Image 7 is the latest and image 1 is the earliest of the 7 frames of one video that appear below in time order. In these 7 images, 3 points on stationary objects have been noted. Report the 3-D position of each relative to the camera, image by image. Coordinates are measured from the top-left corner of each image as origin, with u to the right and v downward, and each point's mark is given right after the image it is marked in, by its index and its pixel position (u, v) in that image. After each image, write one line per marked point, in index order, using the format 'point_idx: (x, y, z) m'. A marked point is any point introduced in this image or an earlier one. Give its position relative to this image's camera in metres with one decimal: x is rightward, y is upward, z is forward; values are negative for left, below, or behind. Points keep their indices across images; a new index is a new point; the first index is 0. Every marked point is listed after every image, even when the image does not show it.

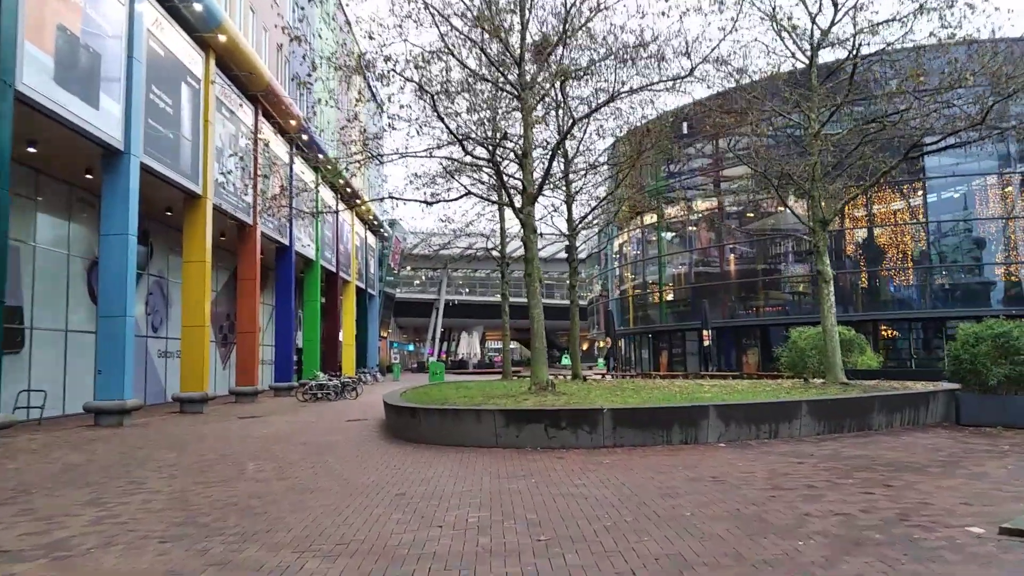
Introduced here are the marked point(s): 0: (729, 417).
0: (+2.6, -1.5, +9.2) m
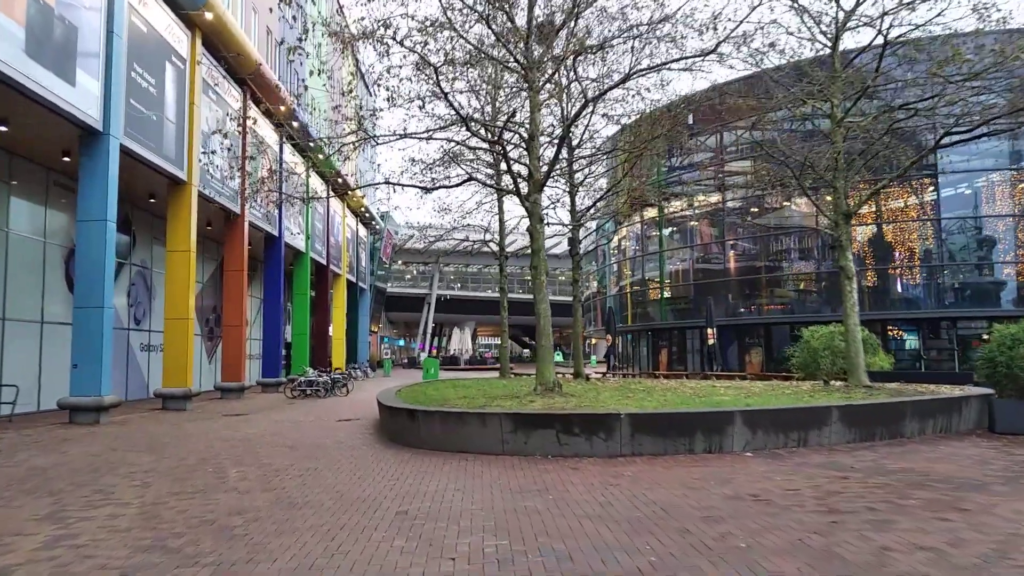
0: (+2.7, -1.5, +8.5) m
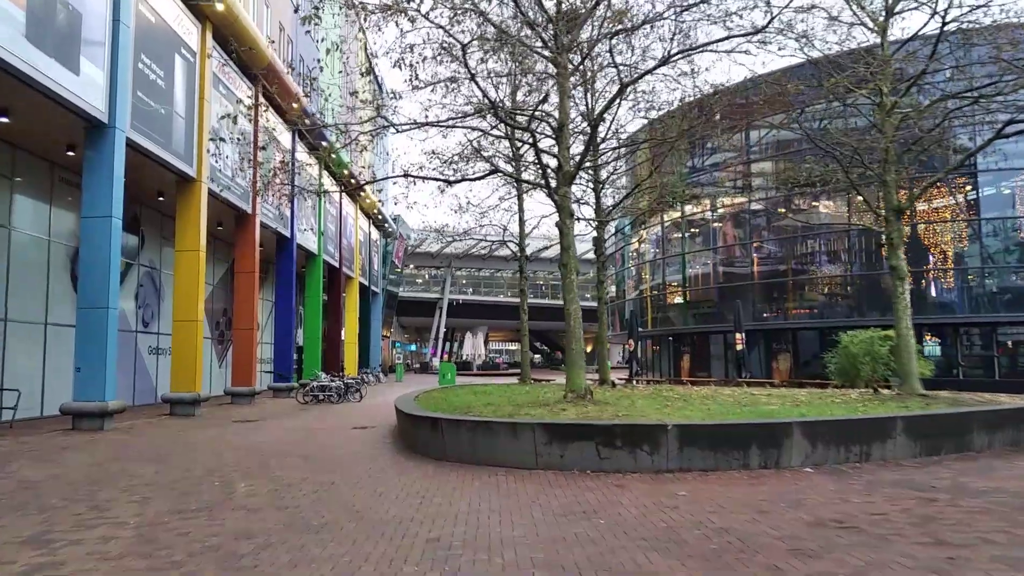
0: (+3.0, -1.5, +7.7) m
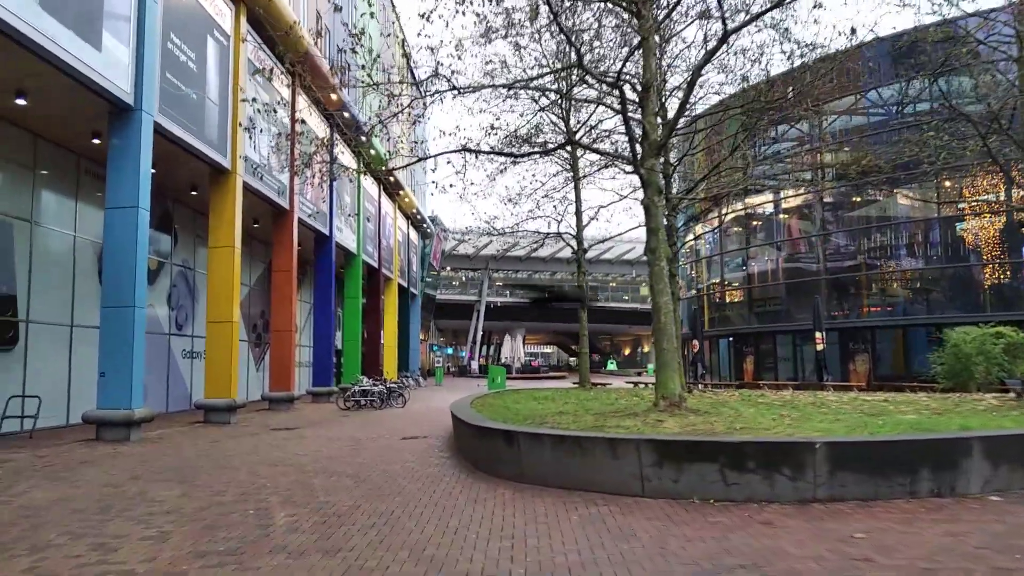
0: (+3.8, -1.3, +6.1) m
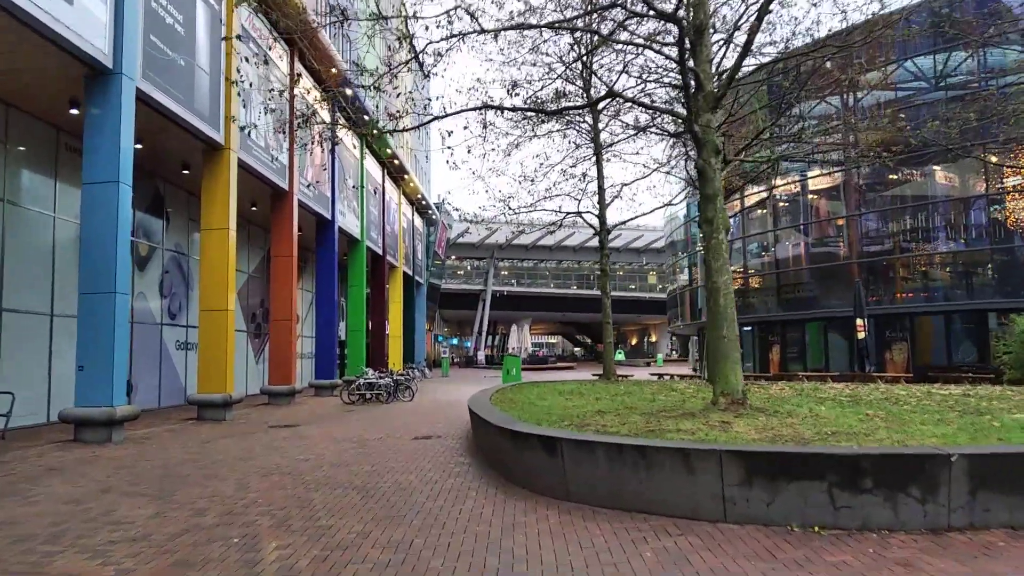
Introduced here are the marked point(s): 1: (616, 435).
0: (+4.1, -1.1, +4.8) m
1: (+0.8, -1.1, +6.1) m
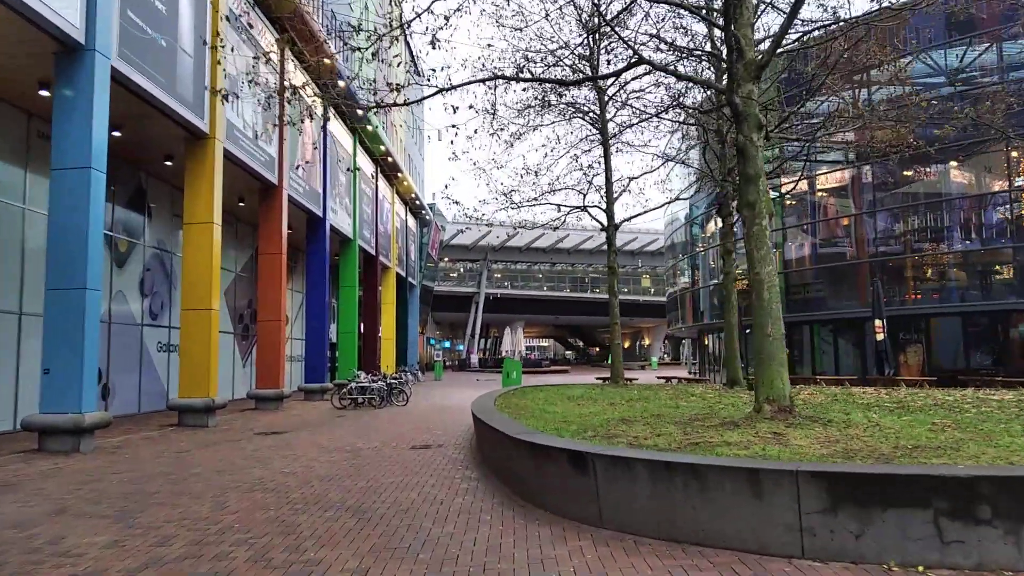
0: (+4.3, -1.0, +3.9) m
1: (+1.0, -1.1, +5.2) m
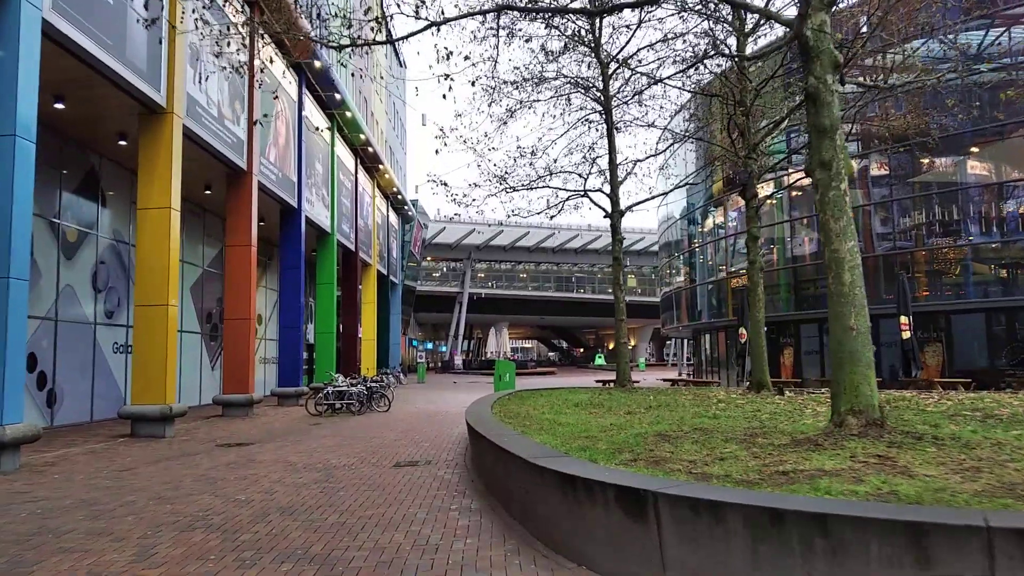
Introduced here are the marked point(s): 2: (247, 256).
0: (+4.4, -0.9, +2.6) m
1: (+1.1, -0.9, +3.7) m
2: (-5.7, +0.7, +16.8) m
